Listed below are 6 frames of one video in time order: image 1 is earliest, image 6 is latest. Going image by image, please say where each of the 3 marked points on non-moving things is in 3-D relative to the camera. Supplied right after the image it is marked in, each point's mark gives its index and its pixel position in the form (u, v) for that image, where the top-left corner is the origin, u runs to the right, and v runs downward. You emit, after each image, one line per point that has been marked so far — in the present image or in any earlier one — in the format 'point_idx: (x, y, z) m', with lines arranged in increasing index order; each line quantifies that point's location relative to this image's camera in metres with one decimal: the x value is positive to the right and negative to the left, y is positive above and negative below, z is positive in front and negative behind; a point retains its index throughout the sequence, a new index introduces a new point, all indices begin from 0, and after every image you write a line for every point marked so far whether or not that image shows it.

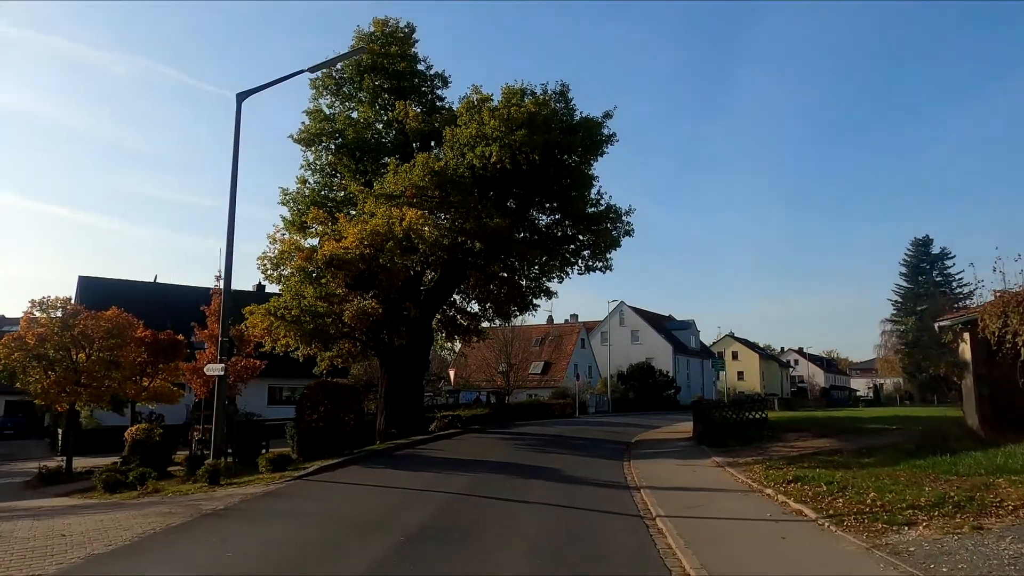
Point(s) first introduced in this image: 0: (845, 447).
0: (+7.8, -3.7, +17.6) m
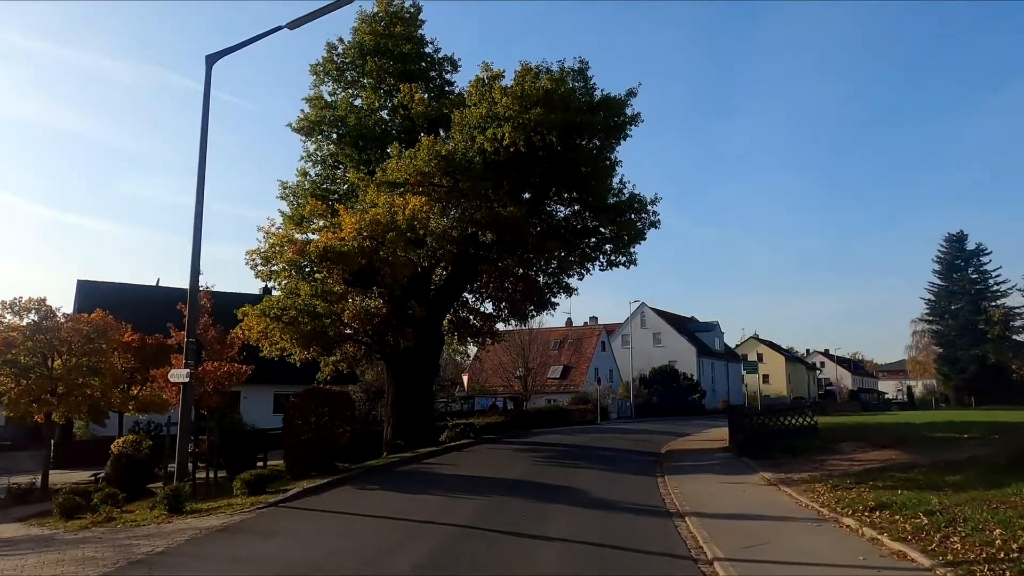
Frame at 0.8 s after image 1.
0: (+8.2, -3.5, +15.1) m
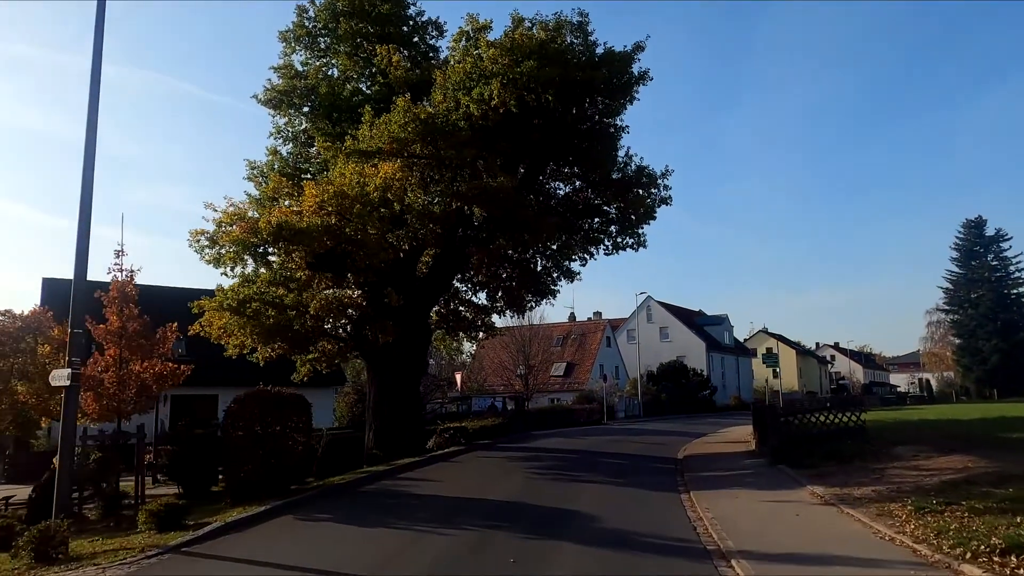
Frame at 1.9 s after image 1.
0: (+8.0, -2.9, +12.1) m
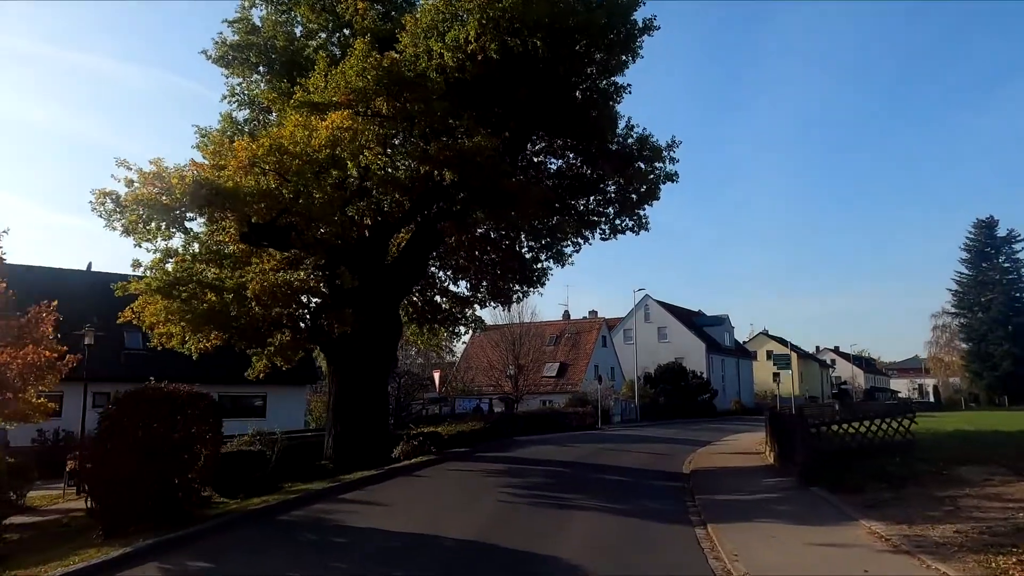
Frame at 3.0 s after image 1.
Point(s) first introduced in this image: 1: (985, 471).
0: (+7.5, -2.6, +9.0) m
1: (+7.9, -3.0, +12.5) m
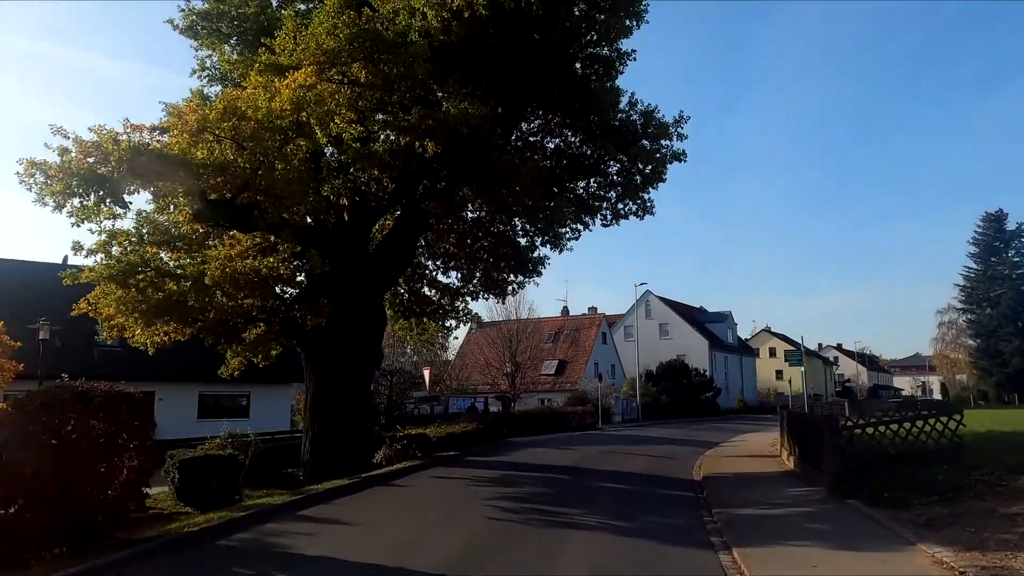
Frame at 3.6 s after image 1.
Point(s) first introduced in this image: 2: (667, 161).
0: (+7.4, -2.4, +7.3) m
1: (+7.7, -2.7, +10.8) m
2: (+4.1, +3.3, +19.8) m
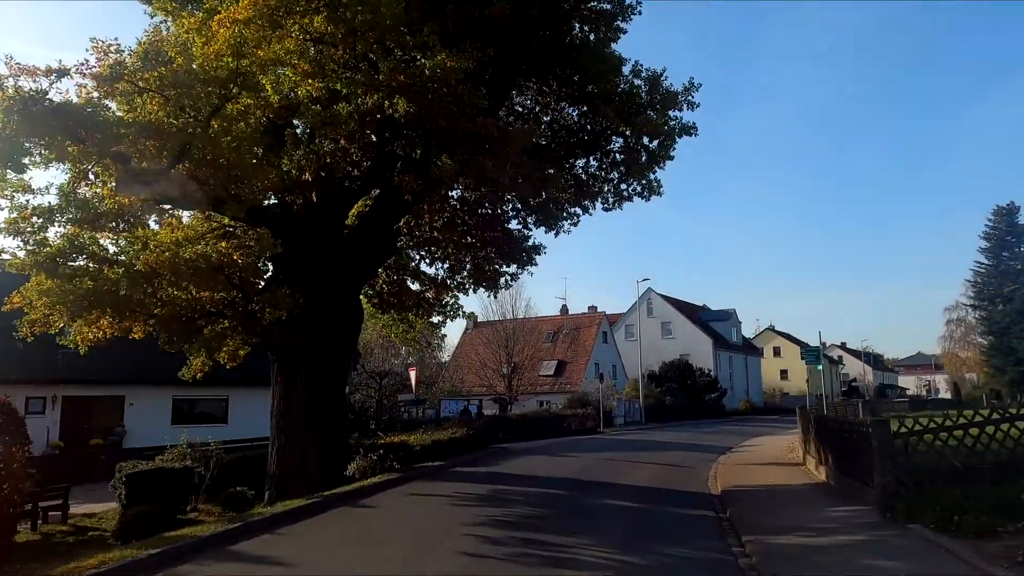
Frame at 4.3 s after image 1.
0: (+7.2, -2.0, +5.1) m
1: (+7.5, -2.4, +8.7) m
2: (+3.8, +3.6, +17.7) m
